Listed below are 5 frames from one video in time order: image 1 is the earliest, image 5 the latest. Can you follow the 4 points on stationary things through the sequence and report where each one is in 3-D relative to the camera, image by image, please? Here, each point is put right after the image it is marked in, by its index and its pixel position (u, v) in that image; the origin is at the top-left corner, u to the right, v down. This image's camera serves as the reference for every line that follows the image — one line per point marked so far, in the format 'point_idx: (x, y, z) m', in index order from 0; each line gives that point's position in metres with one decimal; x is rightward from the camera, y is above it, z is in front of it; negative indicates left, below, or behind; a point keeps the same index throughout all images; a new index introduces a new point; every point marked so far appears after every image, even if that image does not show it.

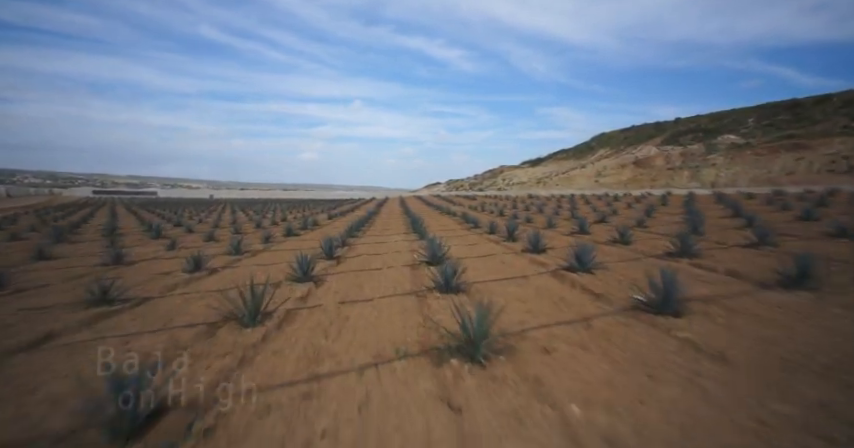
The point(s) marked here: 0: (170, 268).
0: (-3.6, -0.6, +4.2) m
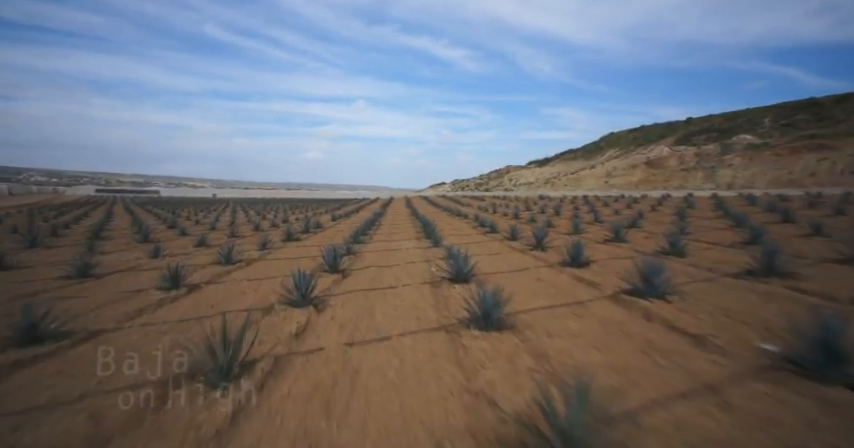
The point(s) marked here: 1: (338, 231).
0: (-3.3, -0.7, +3.6) m
1: (-2.7, -0.3, +9.5) m
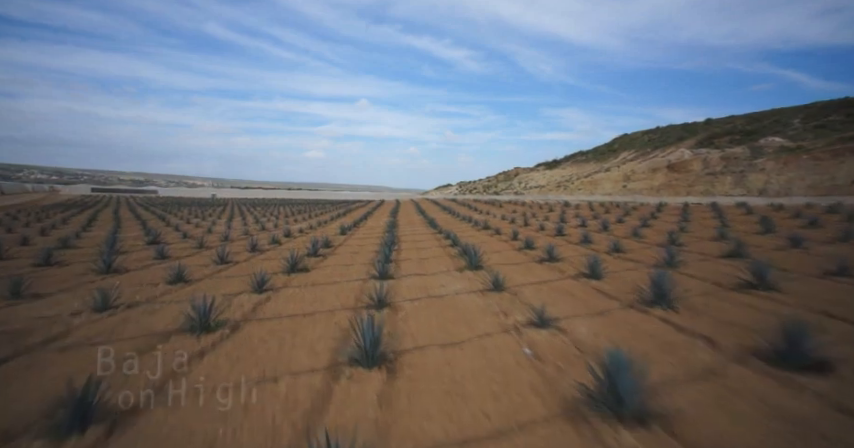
0: (-2.5, -1.2, +1.9) m
1: (-1.9, -0.7, +7.8) m
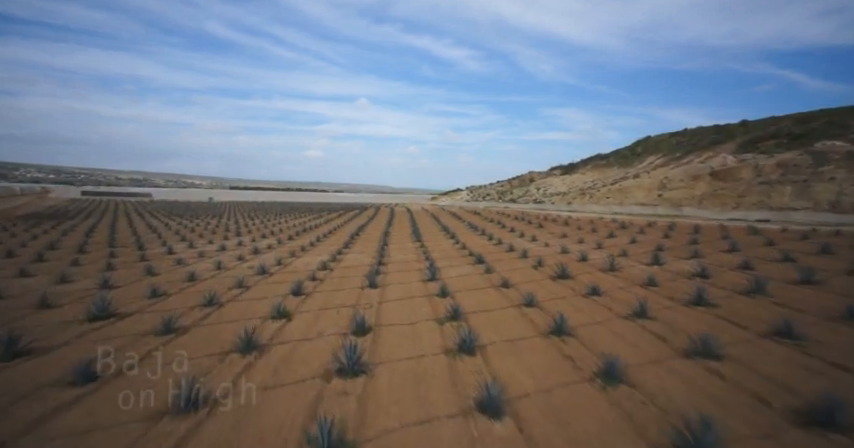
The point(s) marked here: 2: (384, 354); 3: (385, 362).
0: (-0.9, -2.5, -1.1) m
1: (-0.3, -2.0, +4.8) m
2: (-0.7, -2.0, +4.8) m
3: (-0.6, -2.0, +4.5) m
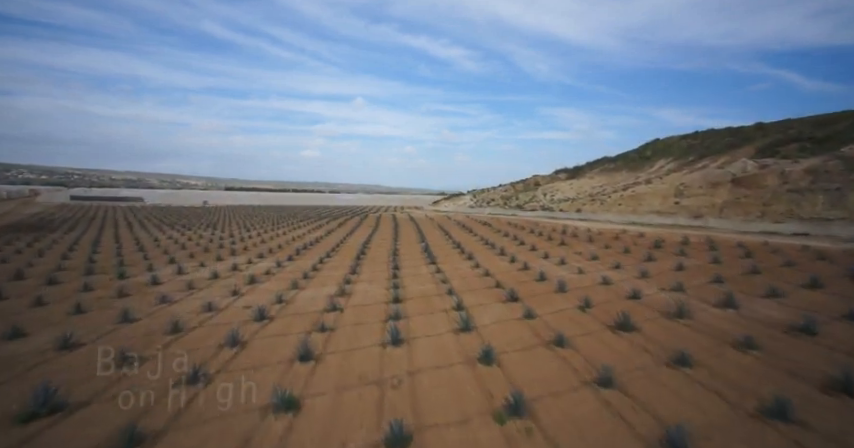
0: (-0.1, -3.4, -2.6) m
1: (+0.5, -2.9, +3.3) m
2: (+0.1, -2.9, +3.2) m
3: (+0.2, -3.0, +3.0) m
